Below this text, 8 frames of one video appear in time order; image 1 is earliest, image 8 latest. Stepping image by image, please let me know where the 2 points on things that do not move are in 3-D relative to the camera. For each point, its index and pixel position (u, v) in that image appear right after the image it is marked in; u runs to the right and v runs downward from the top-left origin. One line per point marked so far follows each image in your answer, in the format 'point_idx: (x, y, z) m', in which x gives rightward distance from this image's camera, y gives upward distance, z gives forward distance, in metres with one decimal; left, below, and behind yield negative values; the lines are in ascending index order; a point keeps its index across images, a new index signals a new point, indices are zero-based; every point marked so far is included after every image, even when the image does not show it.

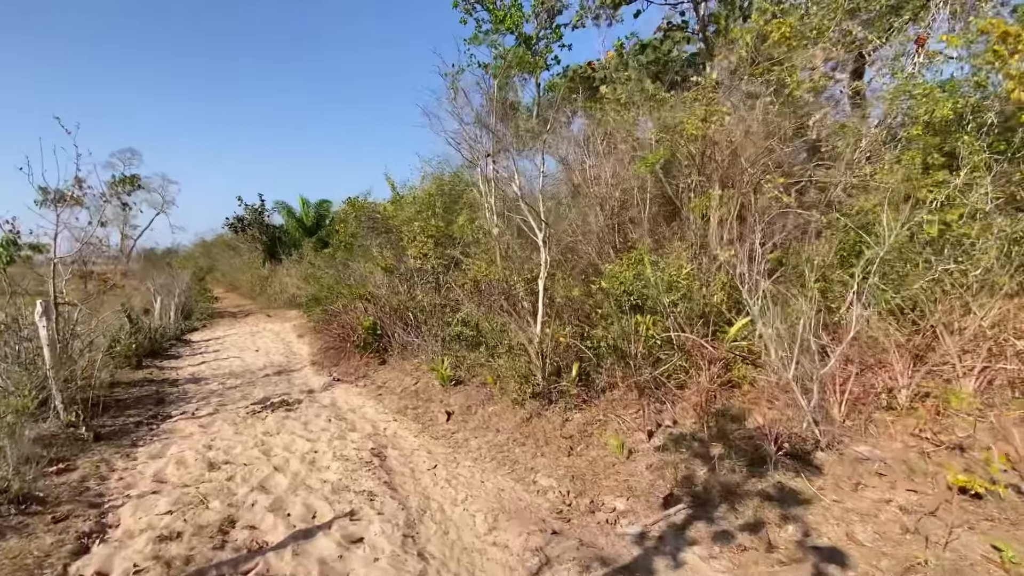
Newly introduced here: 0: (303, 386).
0: (-3.1, -1.5, +7.1) m
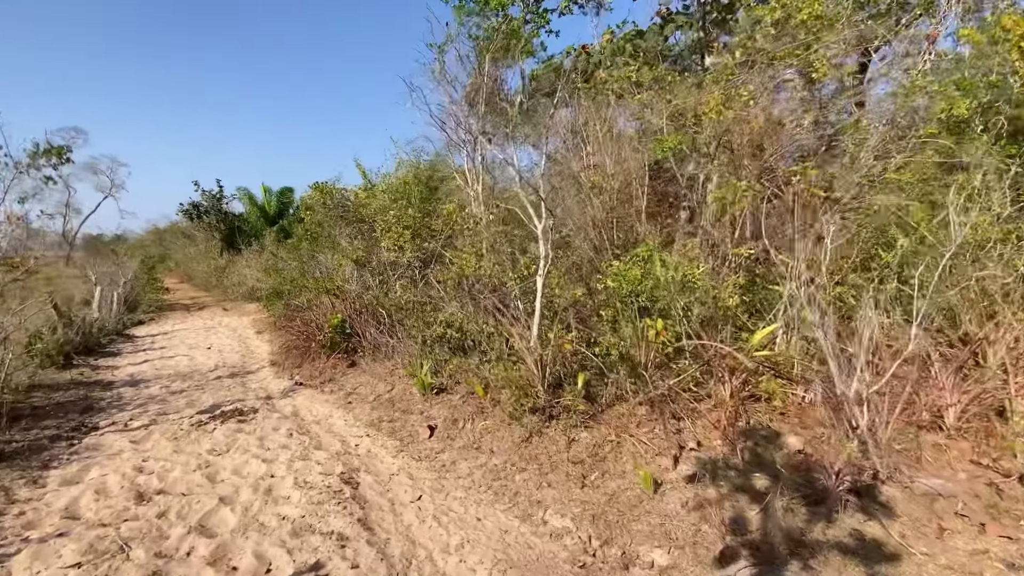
0: (-3.3, -1.4, +6.3) m
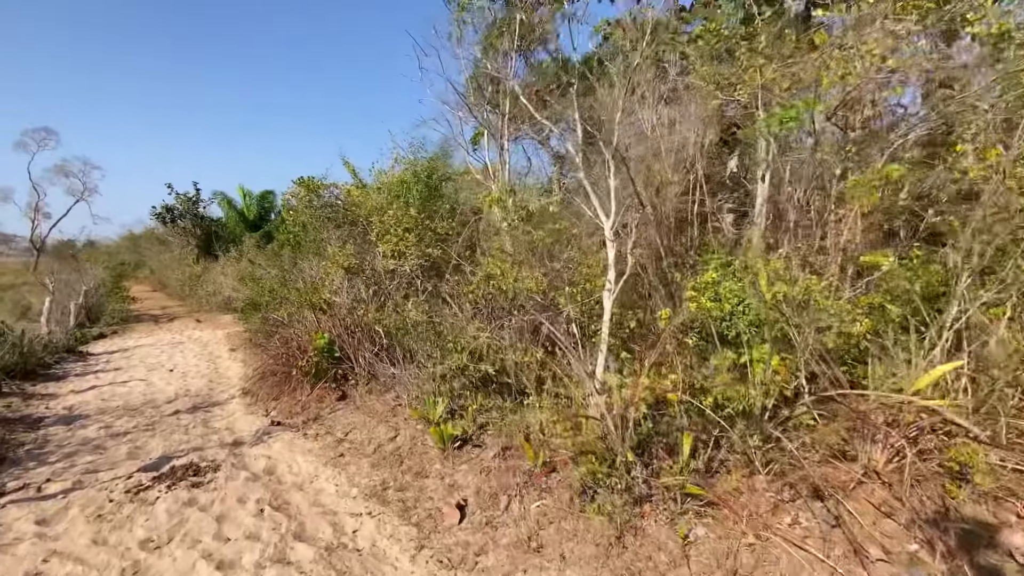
0: (-3.0, -1.5, +5.0) m
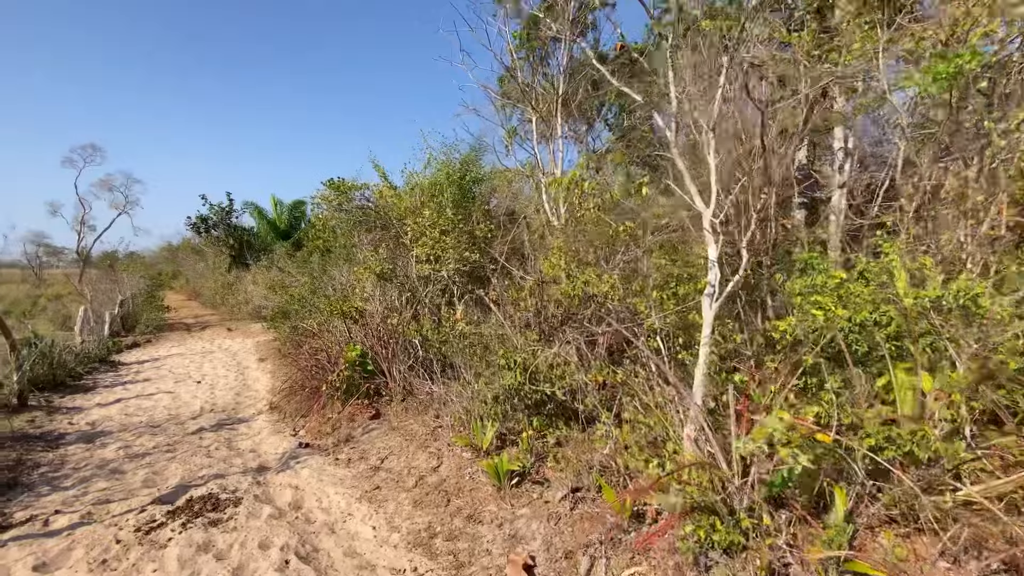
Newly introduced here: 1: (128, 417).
0: (-2.4, -1.6, +4.5) m
1: (-4.8, -1.6, +6.1) m
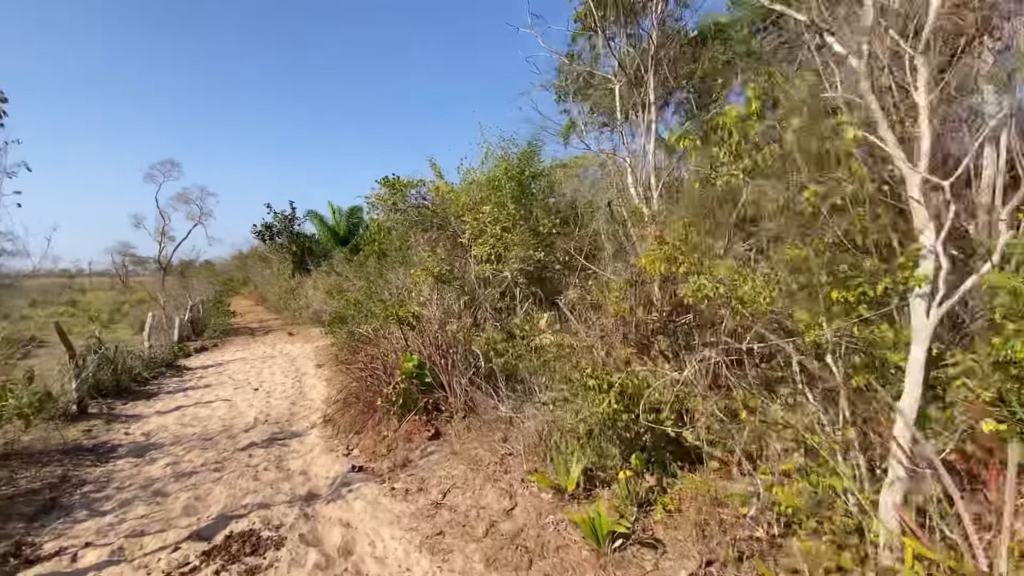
0: (-1.8, -1.6, +4.1) m
1: (-4.0, -1.7, +5.9) m
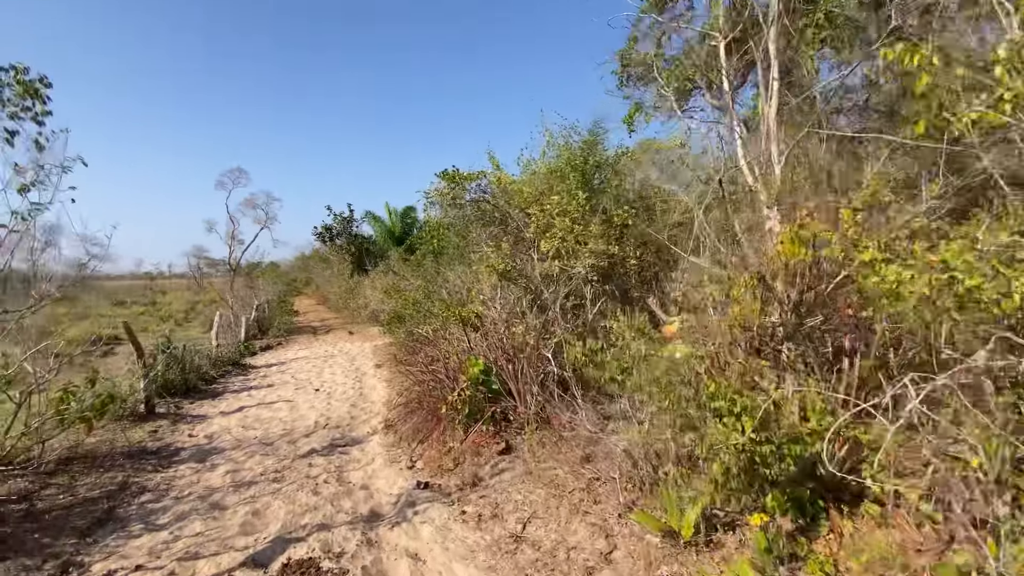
0: (-1.2, -1.6, +3.7) m
1: (-3.2, -1.7, +5.7) m
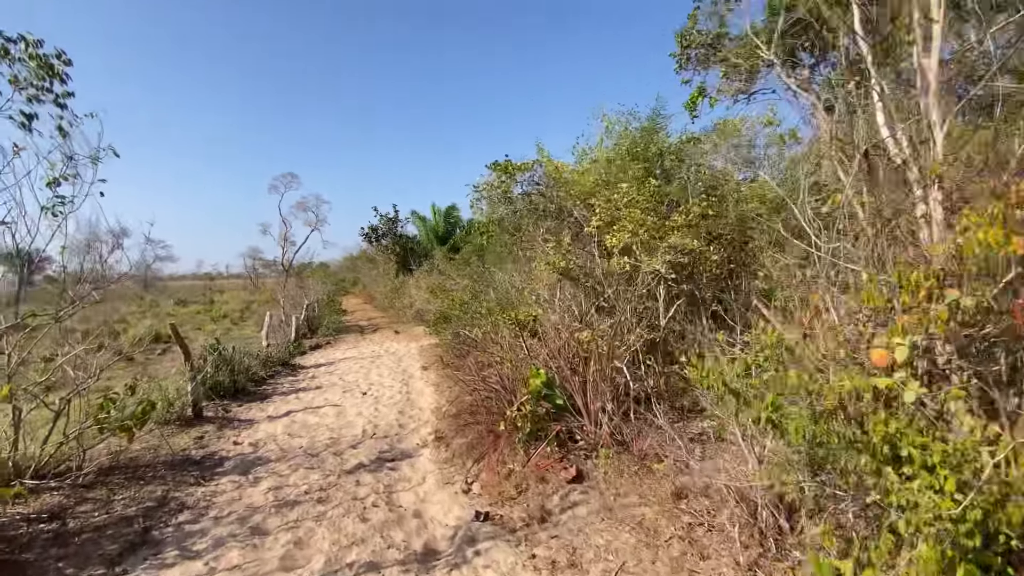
0: (-0.7, -1.6, +3.3) m
1: (-2.5, -1.7, +5.4) m
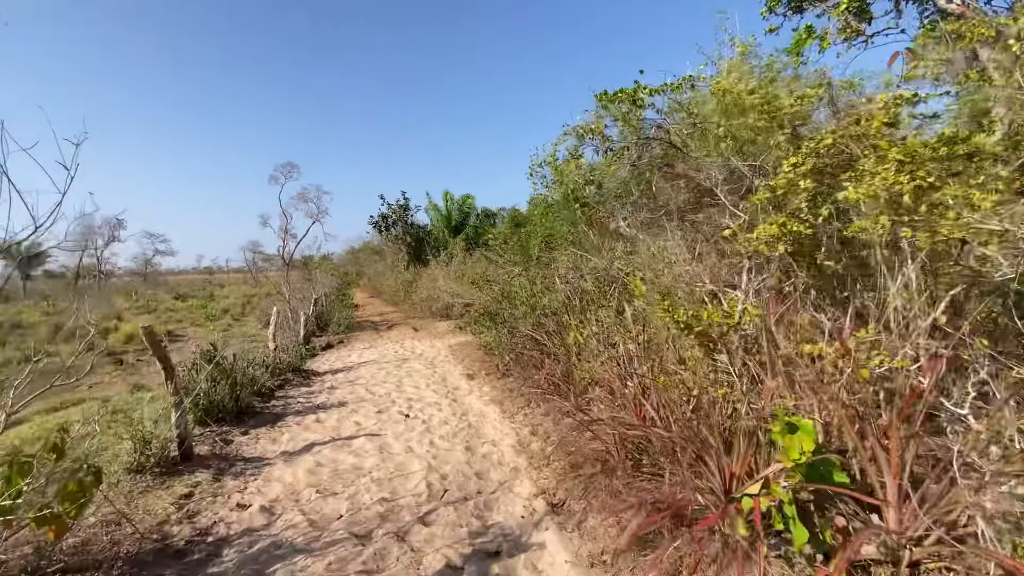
0: (+0.4, -1.5, +1.5) m
1: (-1.4, -1.6, +3.6) m
